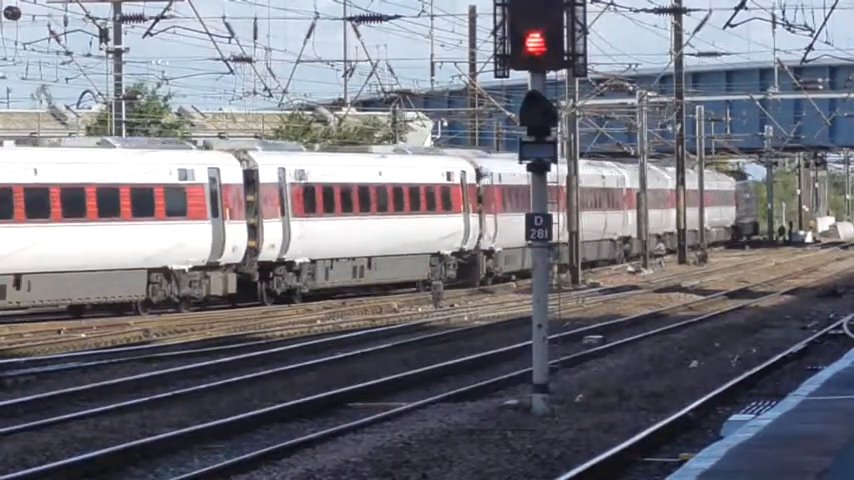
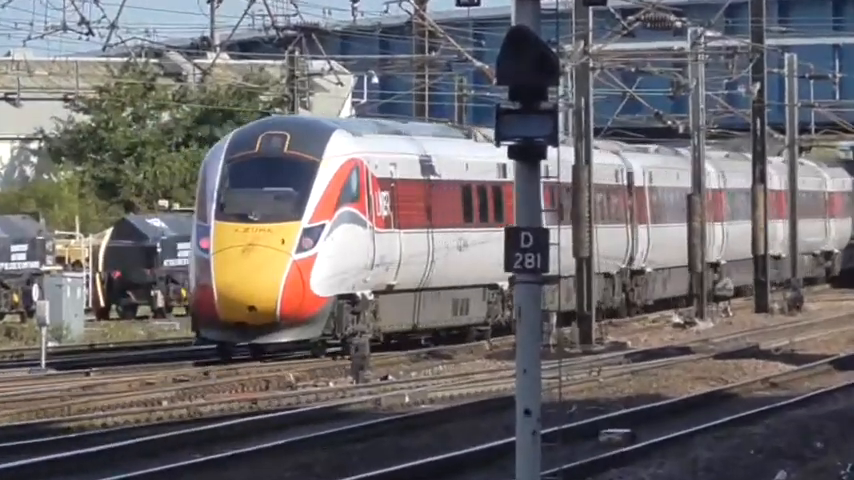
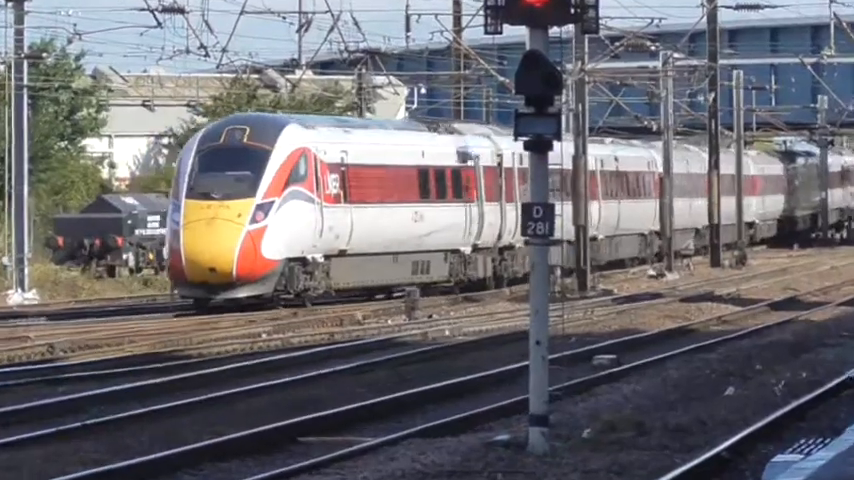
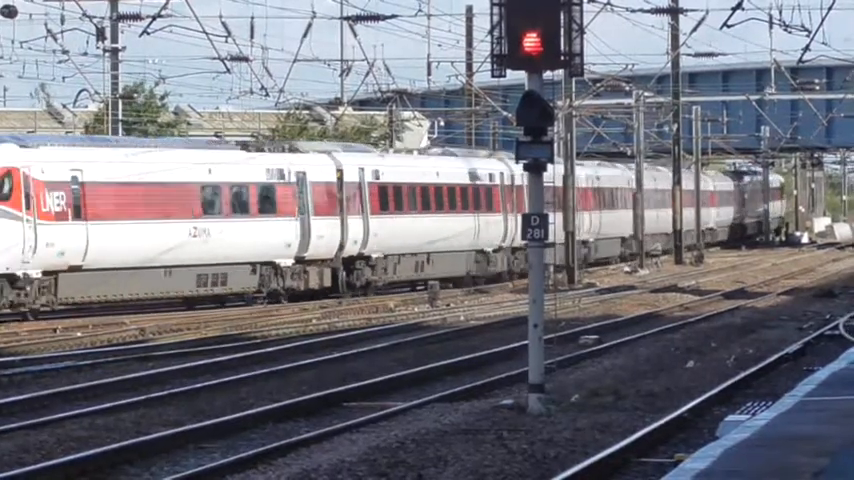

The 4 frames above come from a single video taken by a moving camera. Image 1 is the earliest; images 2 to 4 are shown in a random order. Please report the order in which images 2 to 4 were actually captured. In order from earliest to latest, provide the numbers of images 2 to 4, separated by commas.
4, 3, 2
